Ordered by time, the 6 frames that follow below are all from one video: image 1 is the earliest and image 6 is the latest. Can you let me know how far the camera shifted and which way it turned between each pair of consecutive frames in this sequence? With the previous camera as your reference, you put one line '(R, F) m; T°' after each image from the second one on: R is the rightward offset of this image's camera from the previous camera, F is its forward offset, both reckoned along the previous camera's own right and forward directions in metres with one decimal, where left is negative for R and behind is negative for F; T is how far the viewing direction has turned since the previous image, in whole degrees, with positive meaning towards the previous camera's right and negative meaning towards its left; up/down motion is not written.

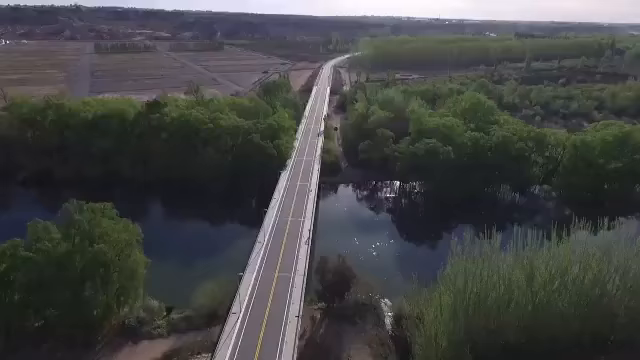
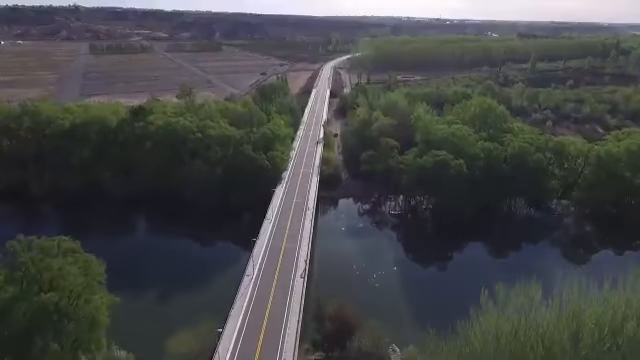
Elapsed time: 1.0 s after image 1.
(+0.1, +5.7) m; 0°
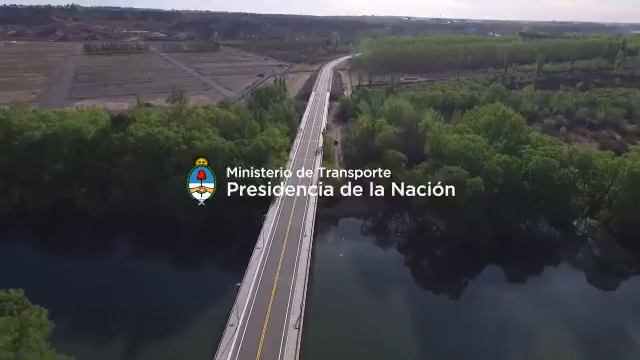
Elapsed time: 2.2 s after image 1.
(+0.1, +6.3) m; 0°
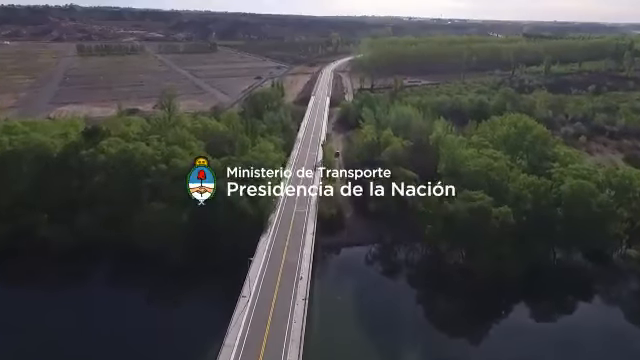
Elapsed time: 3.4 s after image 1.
(+0.1, +7.3) m; 0°
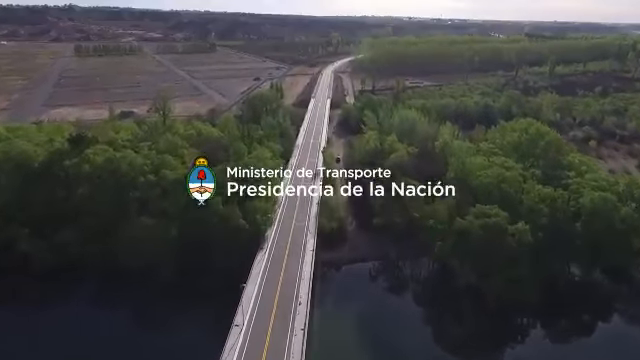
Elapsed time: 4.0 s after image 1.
(0.0, +3.3) m; 0°
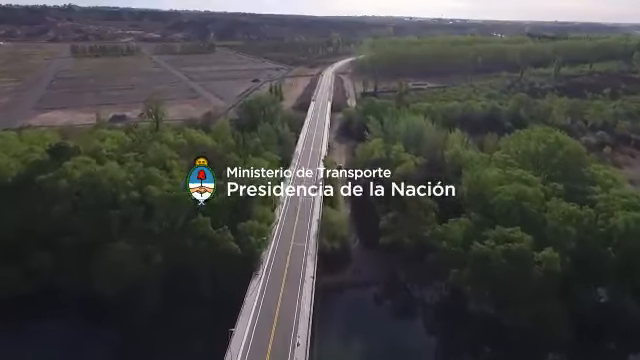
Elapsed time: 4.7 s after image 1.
(-0.1, +4.3) m; 0°
